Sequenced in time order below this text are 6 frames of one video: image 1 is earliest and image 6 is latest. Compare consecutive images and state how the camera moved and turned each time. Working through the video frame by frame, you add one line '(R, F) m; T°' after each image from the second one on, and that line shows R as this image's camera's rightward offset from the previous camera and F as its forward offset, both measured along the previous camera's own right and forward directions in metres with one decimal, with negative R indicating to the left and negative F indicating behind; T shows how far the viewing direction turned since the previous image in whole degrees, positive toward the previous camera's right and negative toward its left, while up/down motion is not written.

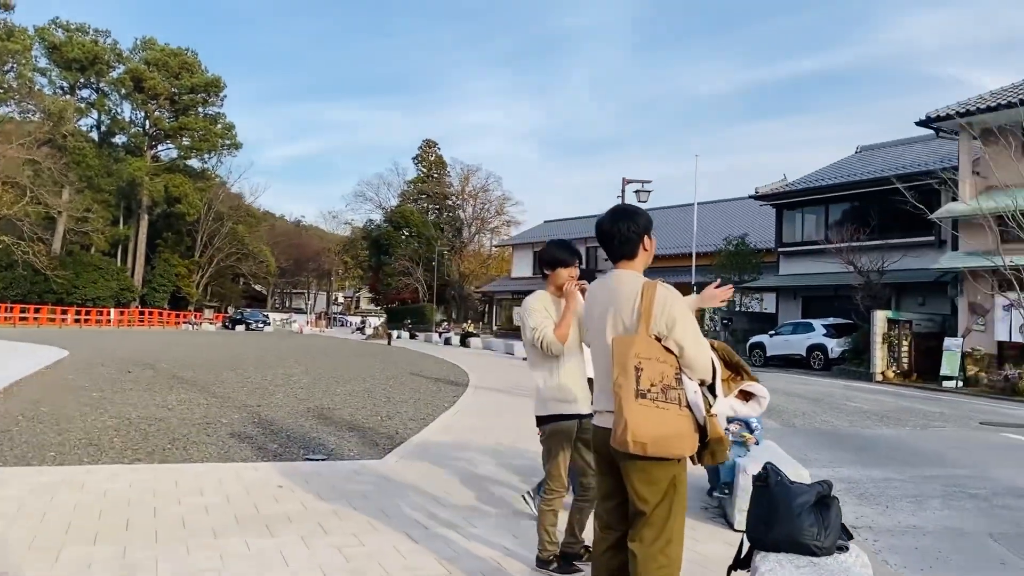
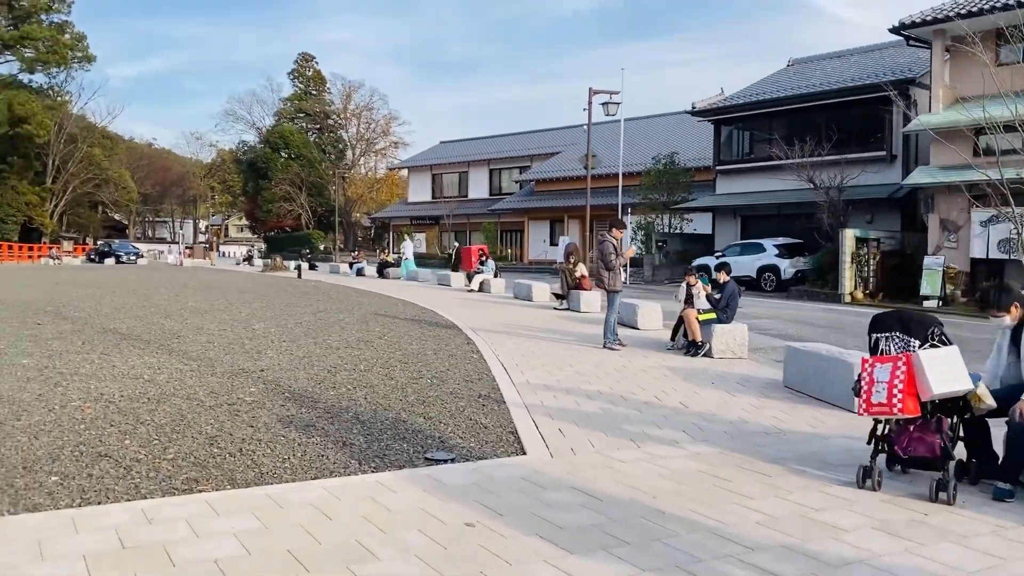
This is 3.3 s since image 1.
(-1.9, +2.2) m; +9°
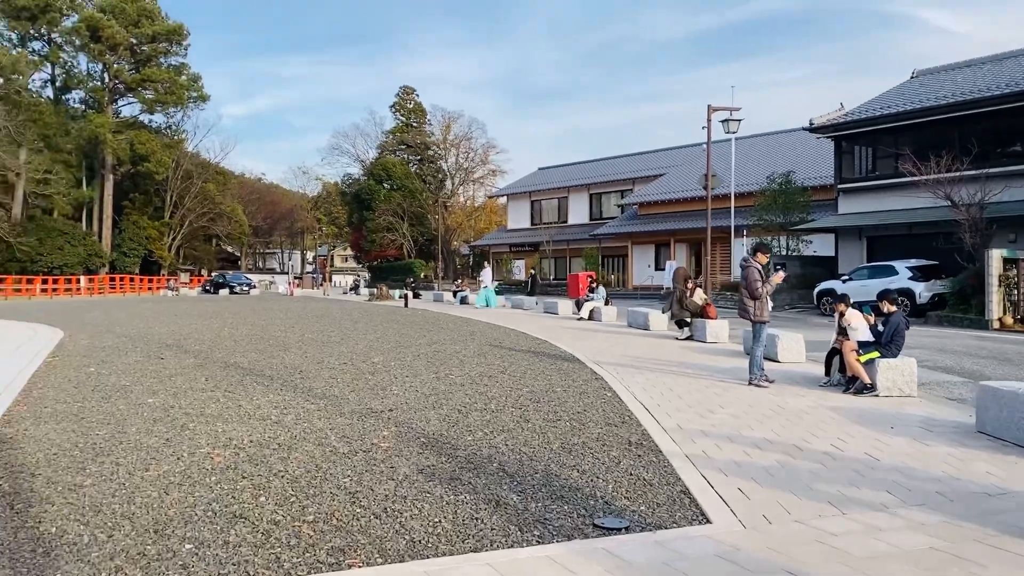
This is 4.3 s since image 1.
(-0.4, +0.6) m; -6°
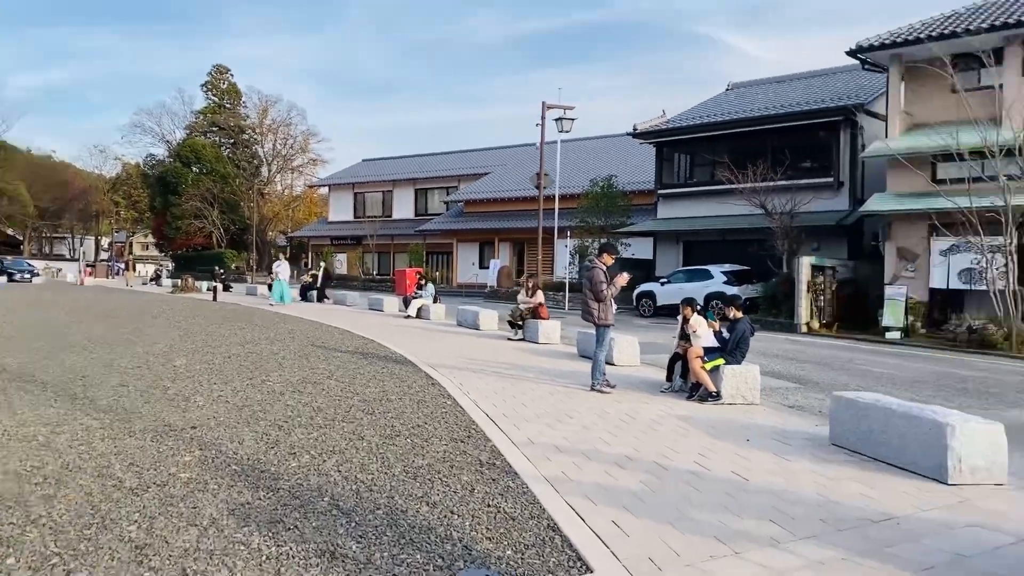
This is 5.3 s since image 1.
(-0.1, +0.9) m; +12°
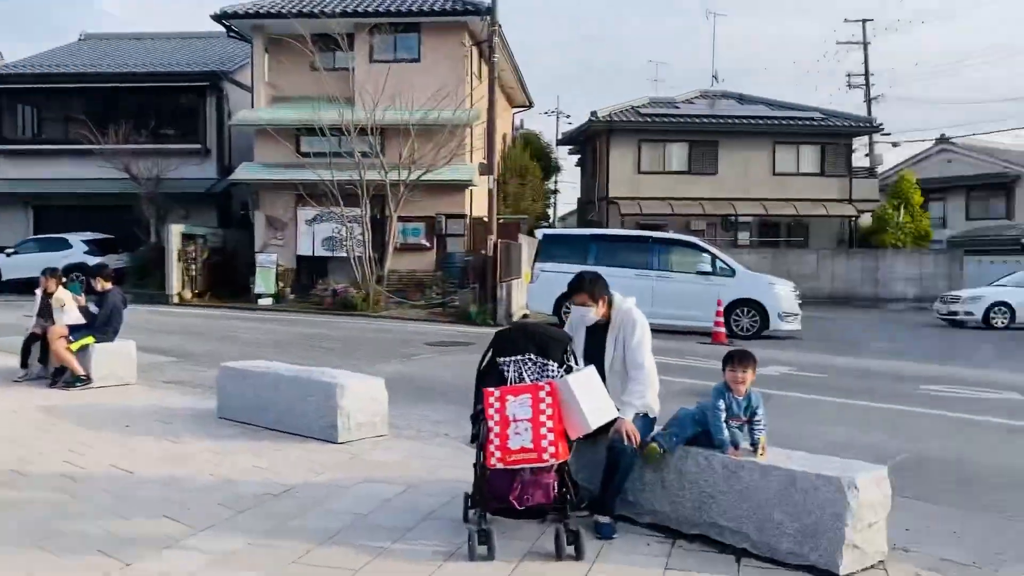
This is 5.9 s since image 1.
(+0.1, +0.5) m; +40°
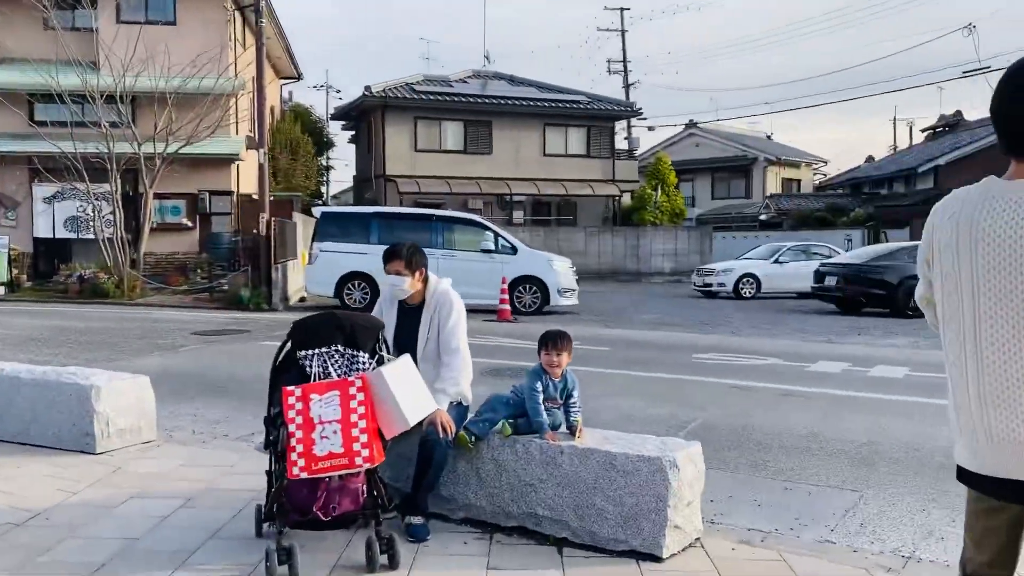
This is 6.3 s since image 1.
(-0.1, +0.3) m; +15°
